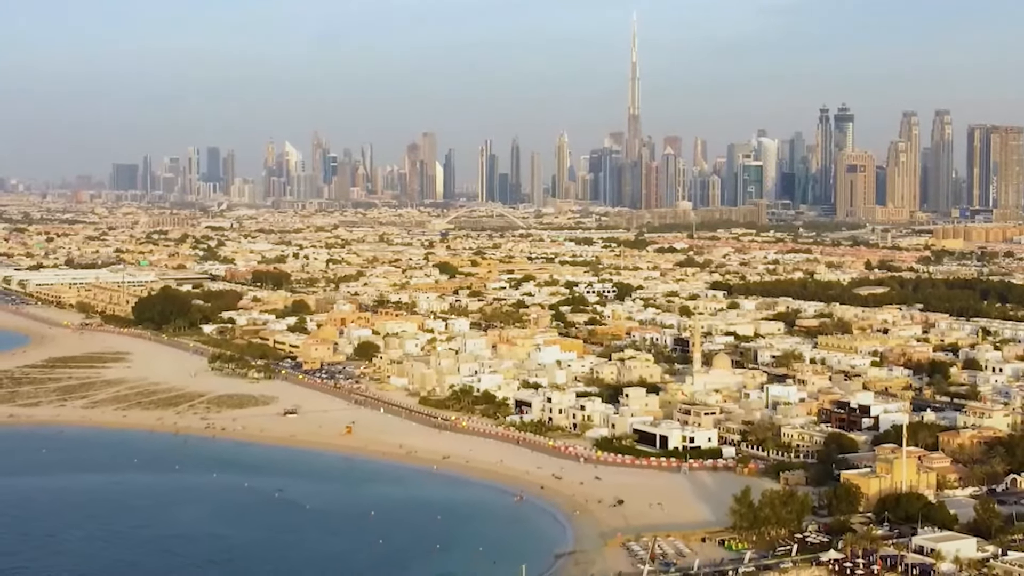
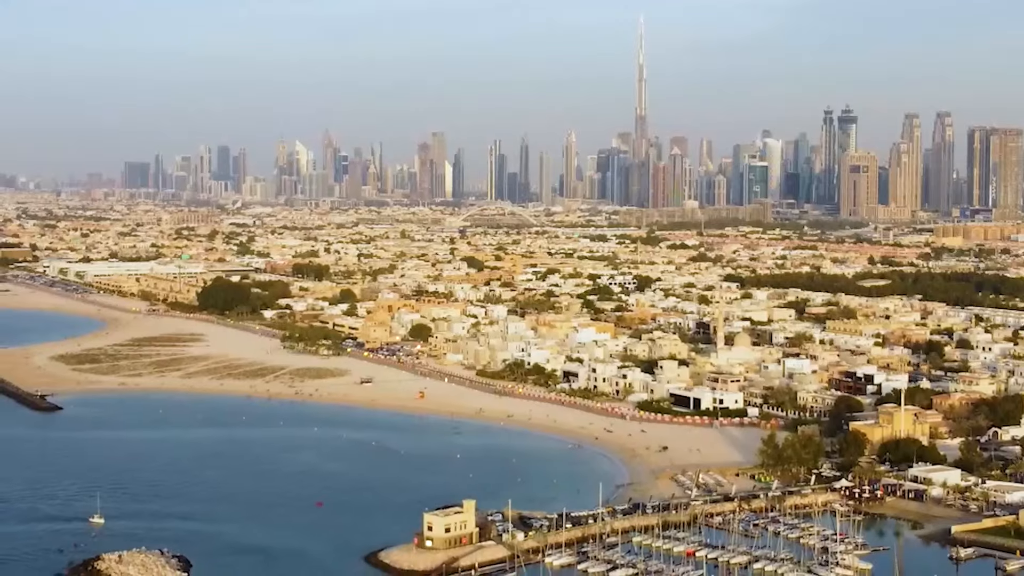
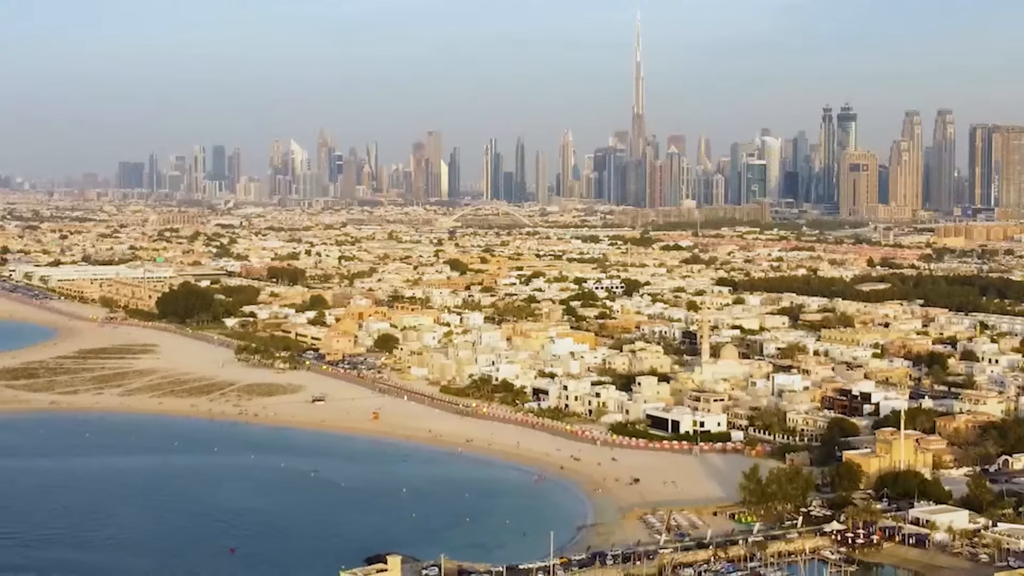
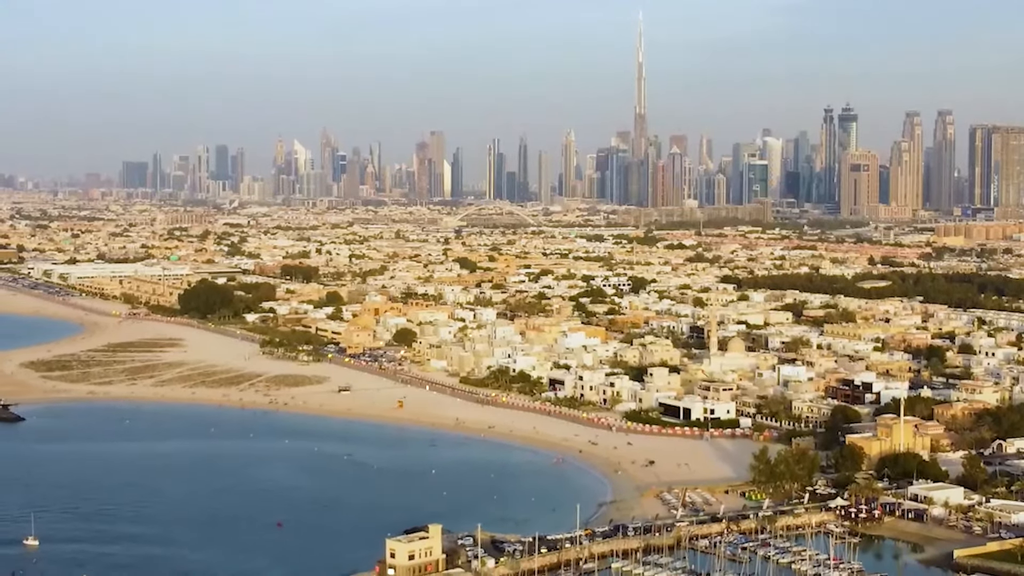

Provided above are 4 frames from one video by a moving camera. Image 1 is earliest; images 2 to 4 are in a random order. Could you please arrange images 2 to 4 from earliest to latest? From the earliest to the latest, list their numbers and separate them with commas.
3, 4, 2
